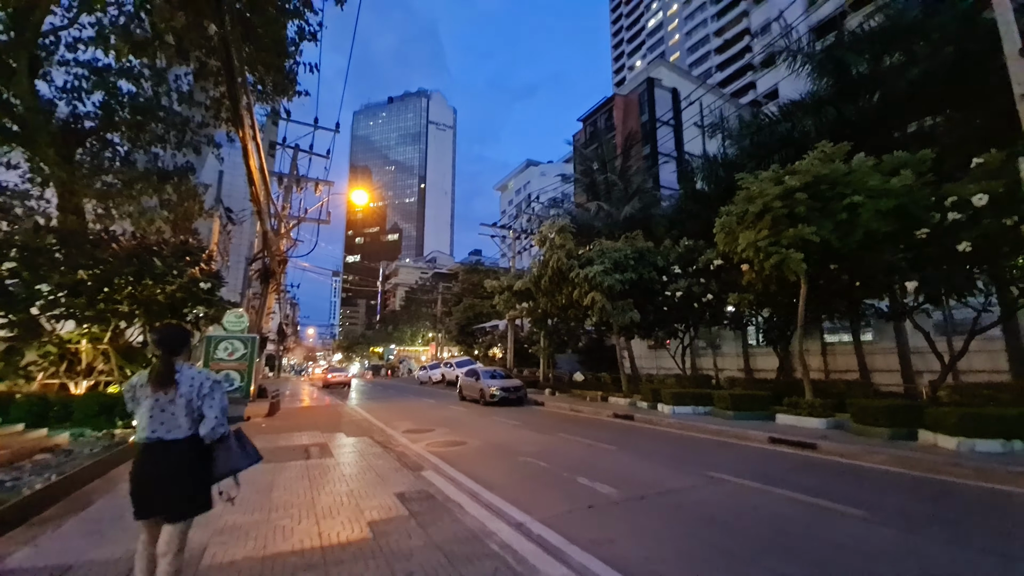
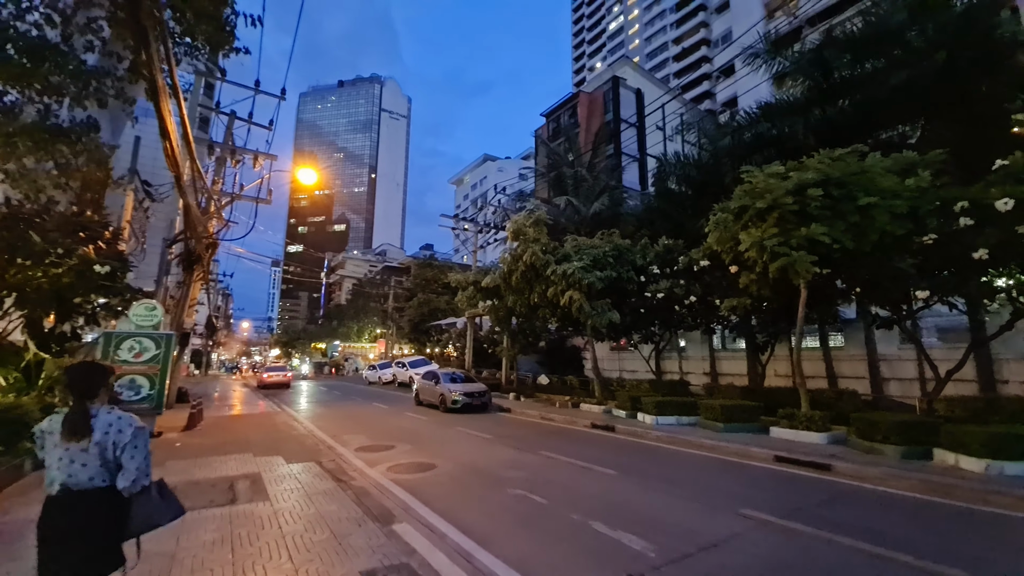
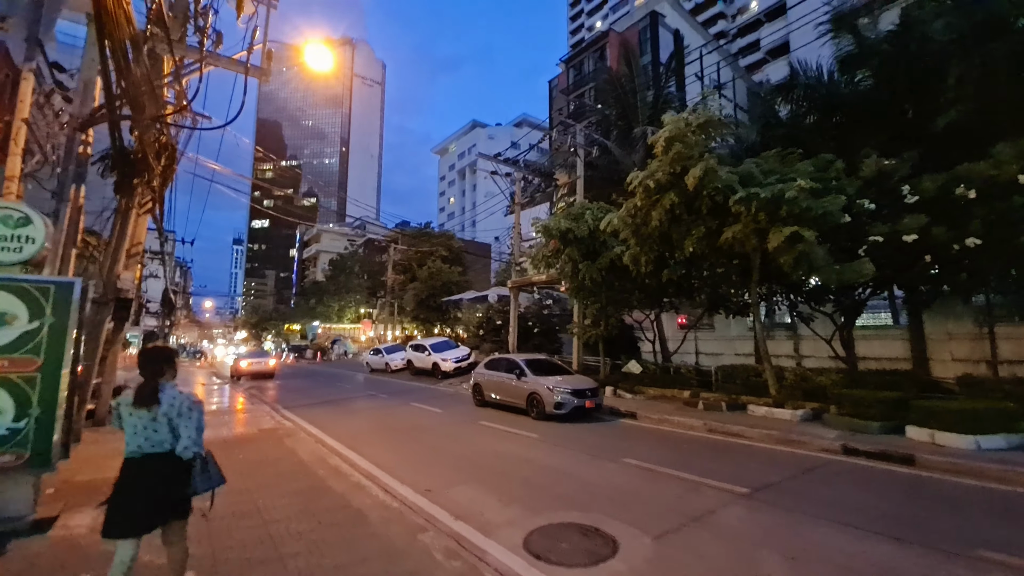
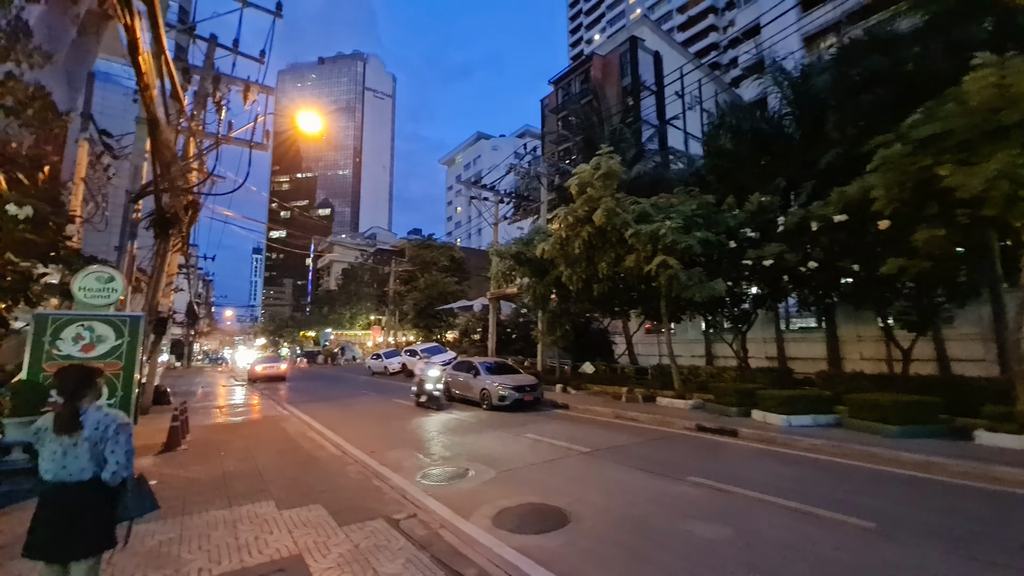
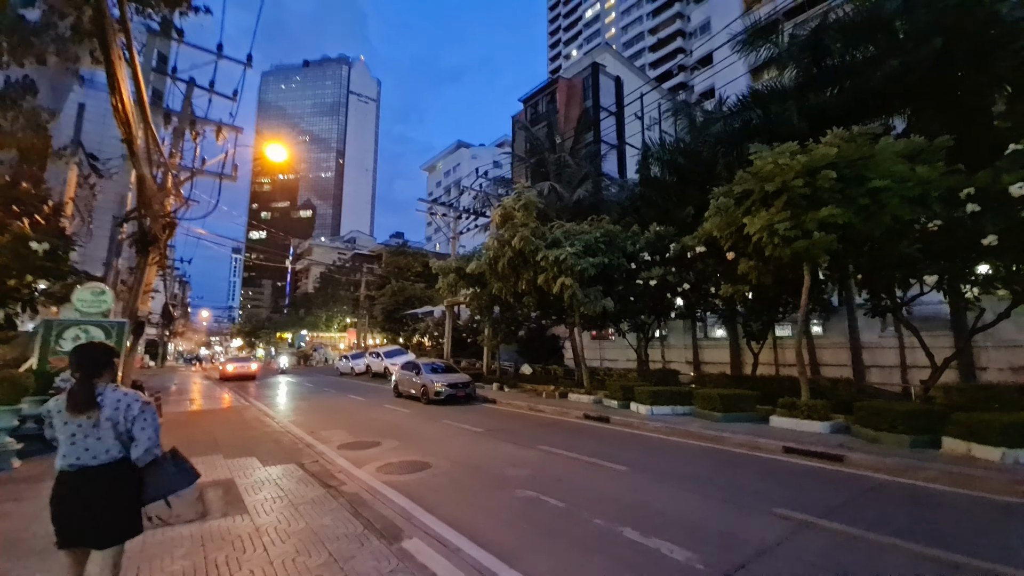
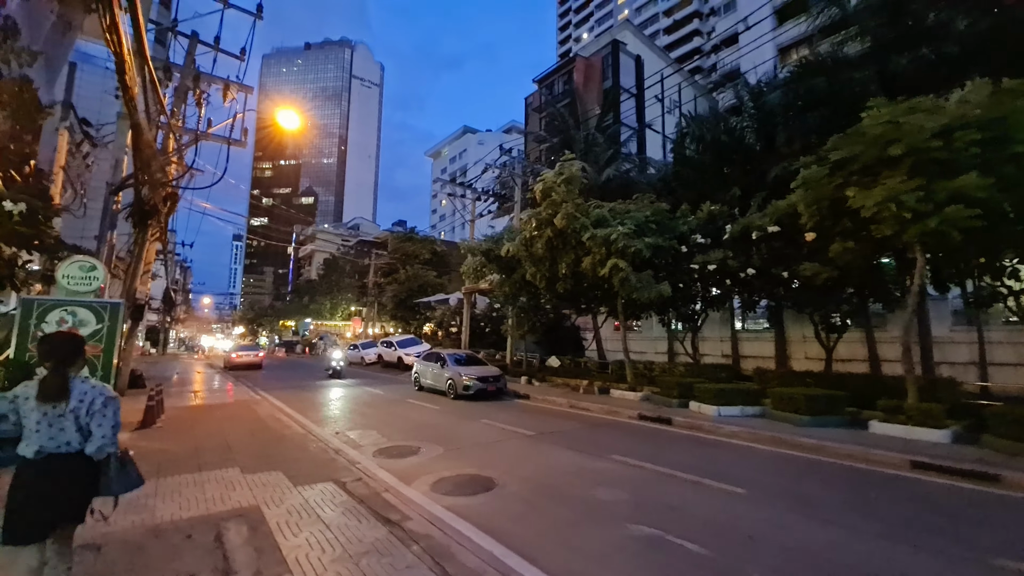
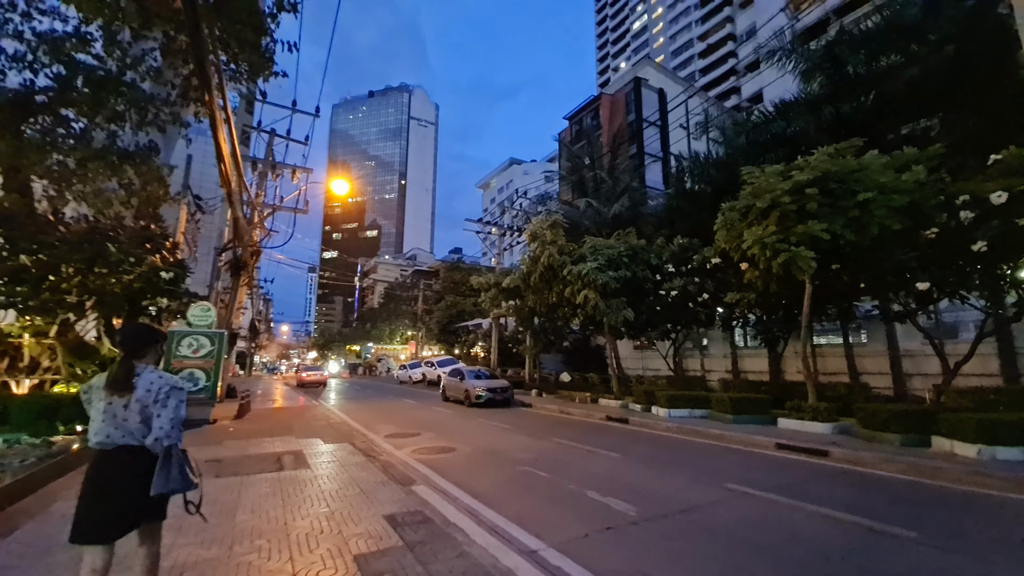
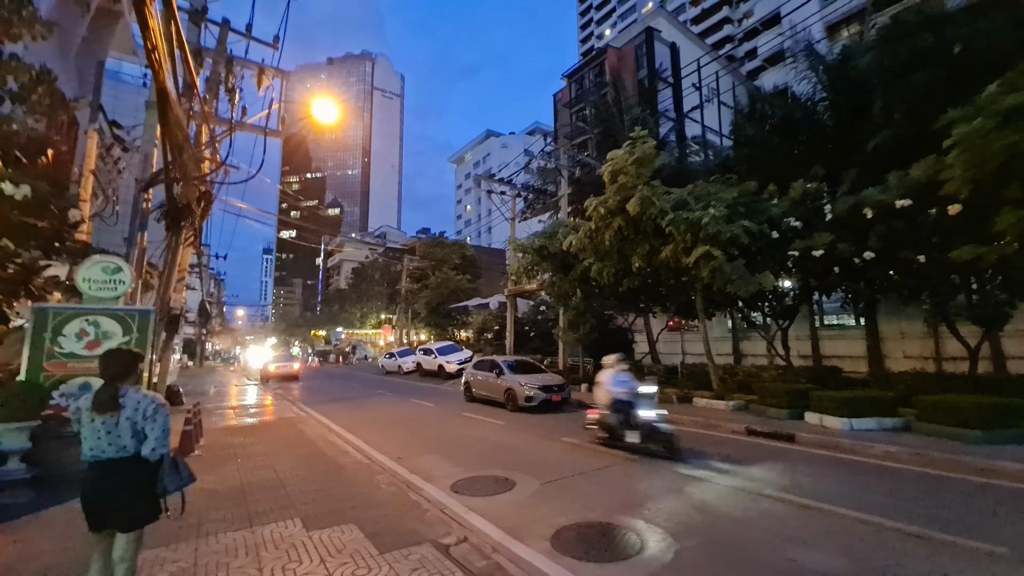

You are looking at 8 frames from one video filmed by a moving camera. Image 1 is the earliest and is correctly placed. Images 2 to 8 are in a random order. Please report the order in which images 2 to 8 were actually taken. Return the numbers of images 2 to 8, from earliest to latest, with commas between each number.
7, 2, 5, 6, 4, 8, 3
